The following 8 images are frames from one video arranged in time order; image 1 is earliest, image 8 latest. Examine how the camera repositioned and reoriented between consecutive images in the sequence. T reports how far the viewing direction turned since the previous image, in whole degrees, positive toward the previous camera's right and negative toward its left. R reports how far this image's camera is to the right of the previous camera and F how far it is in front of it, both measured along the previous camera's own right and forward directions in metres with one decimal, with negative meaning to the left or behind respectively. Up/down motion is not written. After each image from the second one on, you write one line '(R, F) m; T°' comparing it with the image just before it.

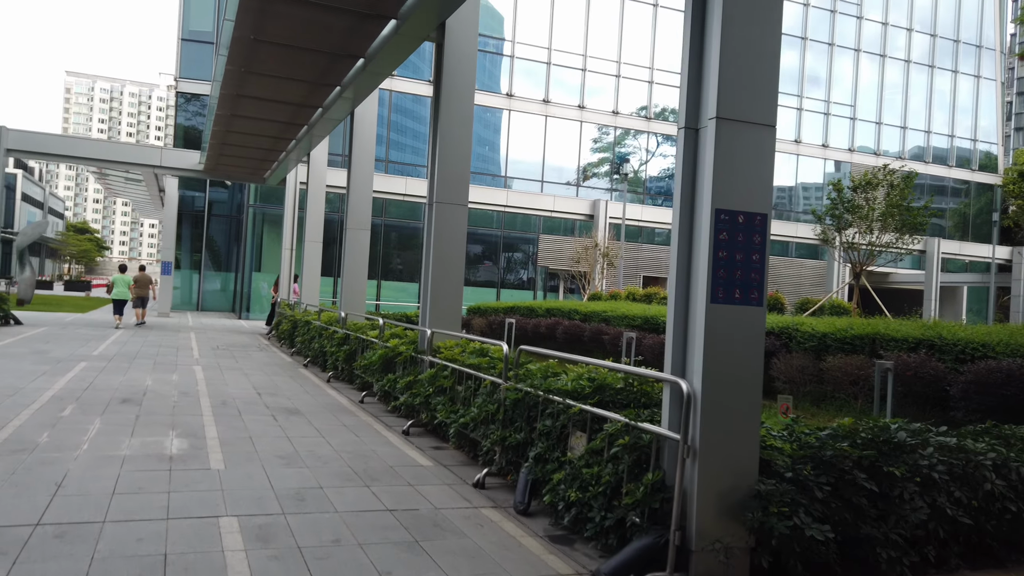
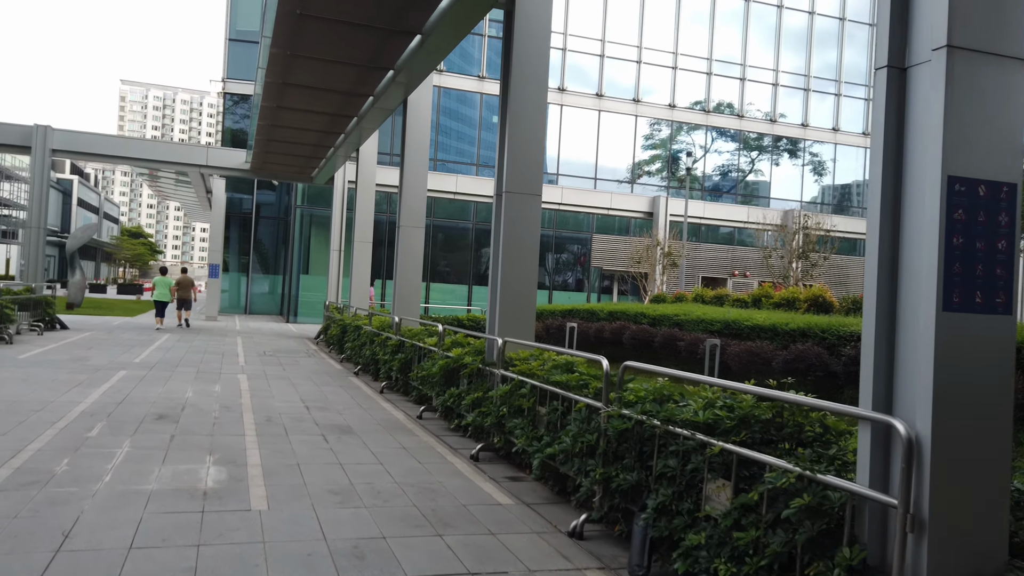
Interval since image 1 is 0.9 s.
(-0.4, +1.1) m; -3°
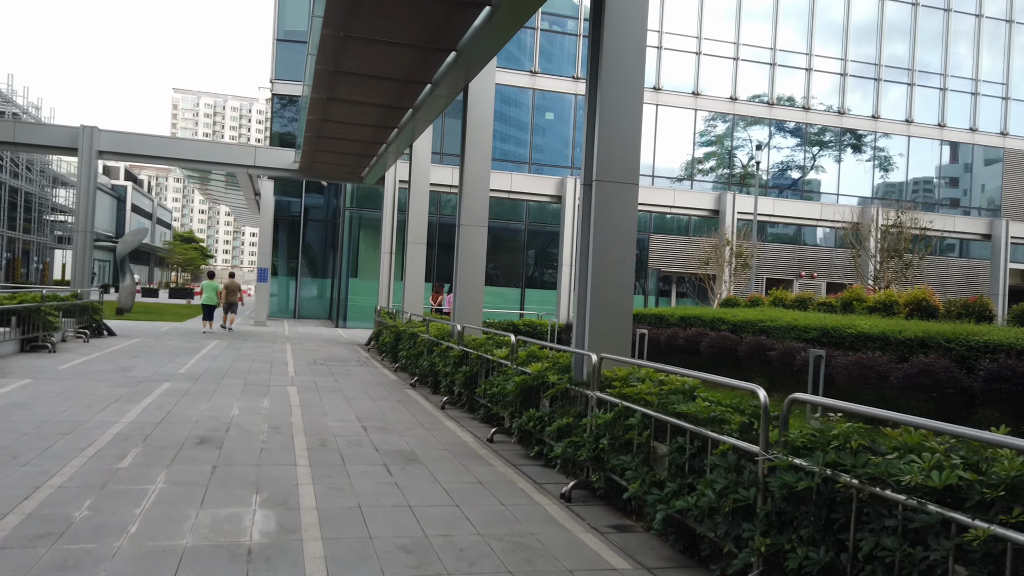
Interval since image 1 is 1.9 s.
(-0.4, +1.1) m; -3°
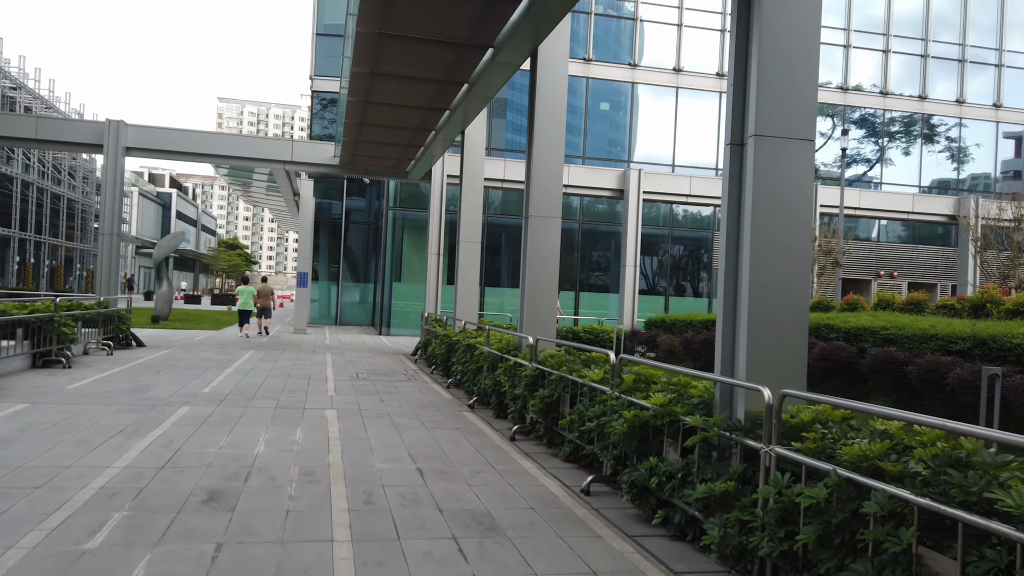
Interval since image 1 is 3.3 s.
(-0.5, +1.8) m; -3°
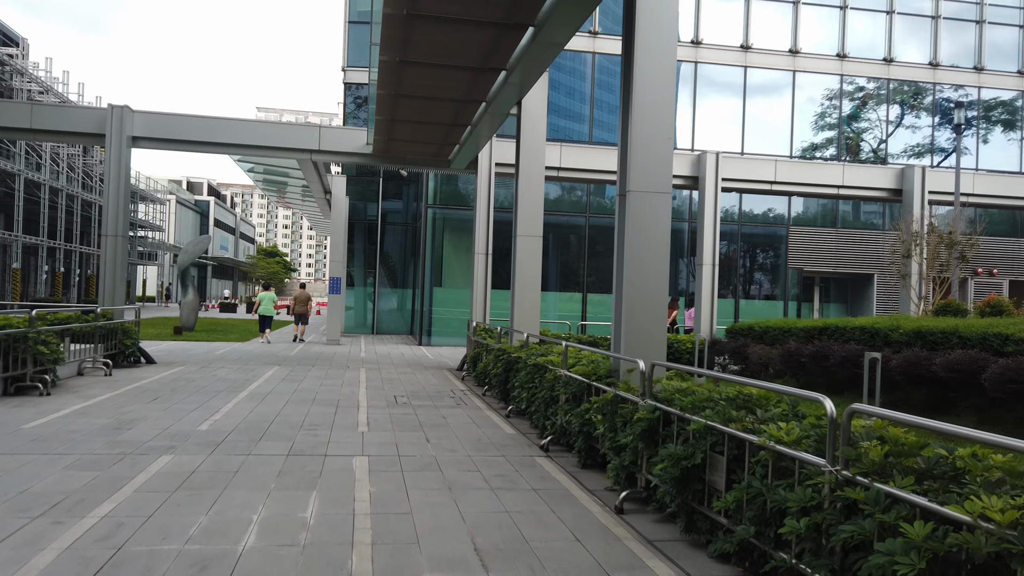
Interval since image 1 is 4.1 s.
(-0.5, +2.4) m; -3°
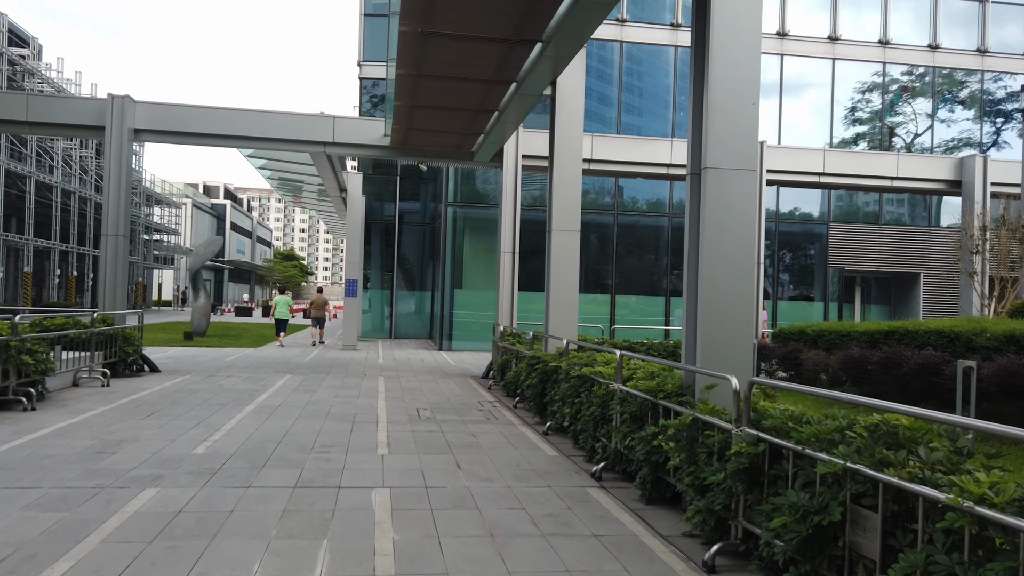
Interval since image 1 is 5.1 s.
(-0.2, +1.1) m; -1°
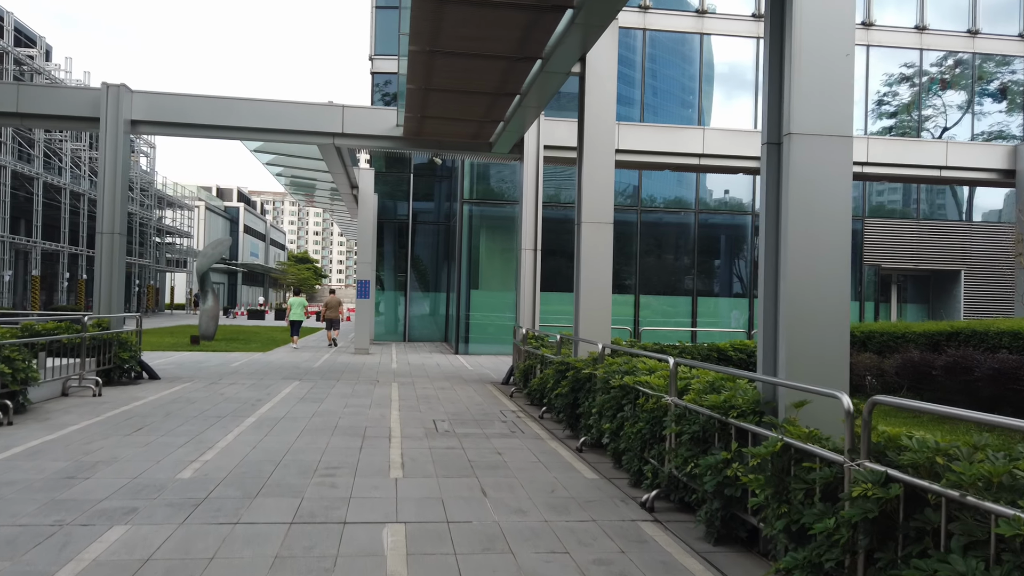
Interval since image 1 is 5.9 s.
(-0.2, +1.0) m; -1°
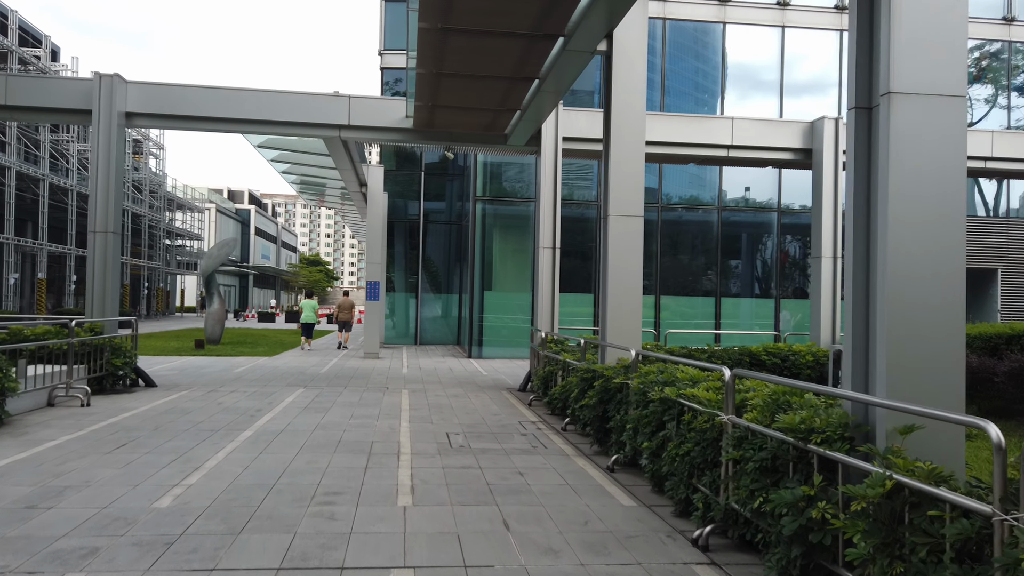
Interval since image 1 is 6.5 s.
(-0.1, +0.8) m; -1°
